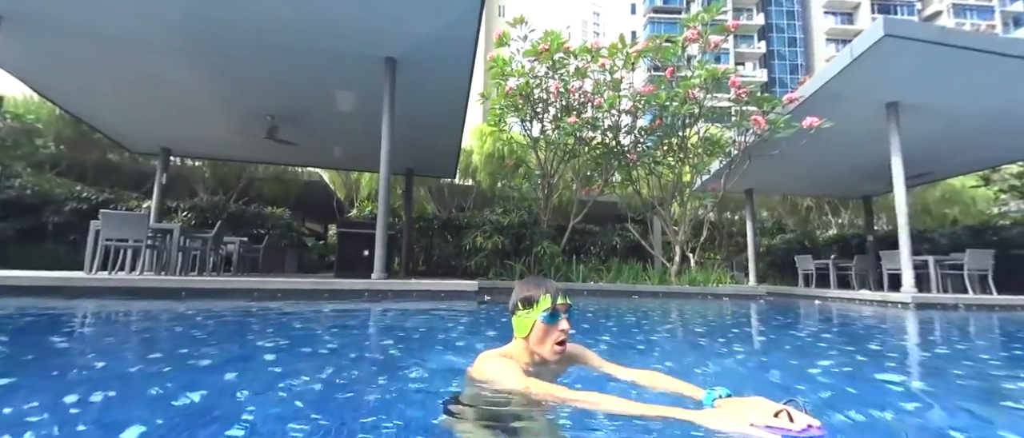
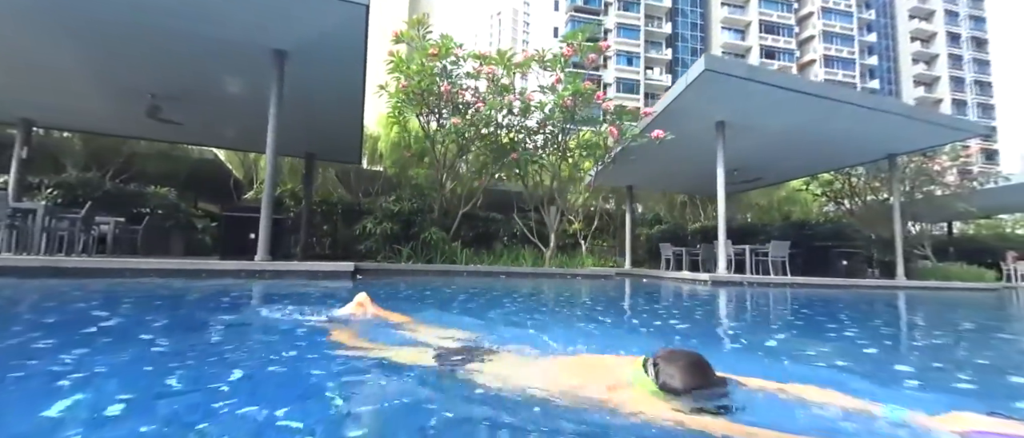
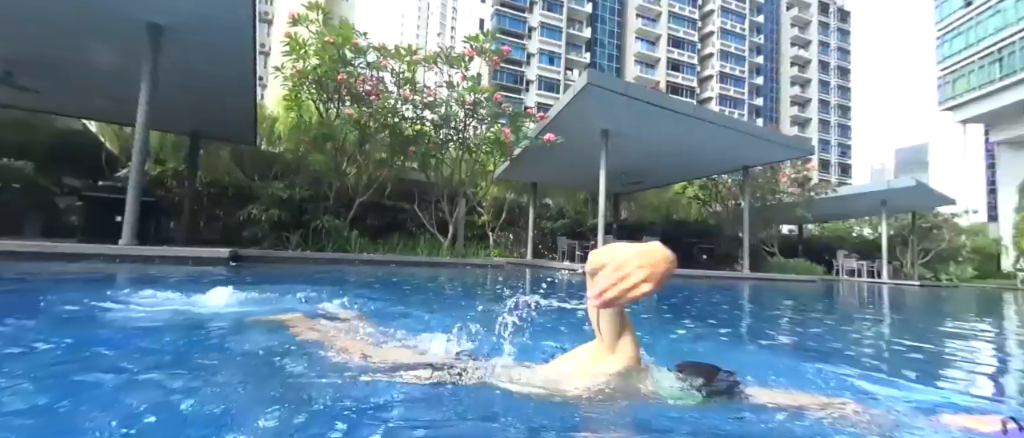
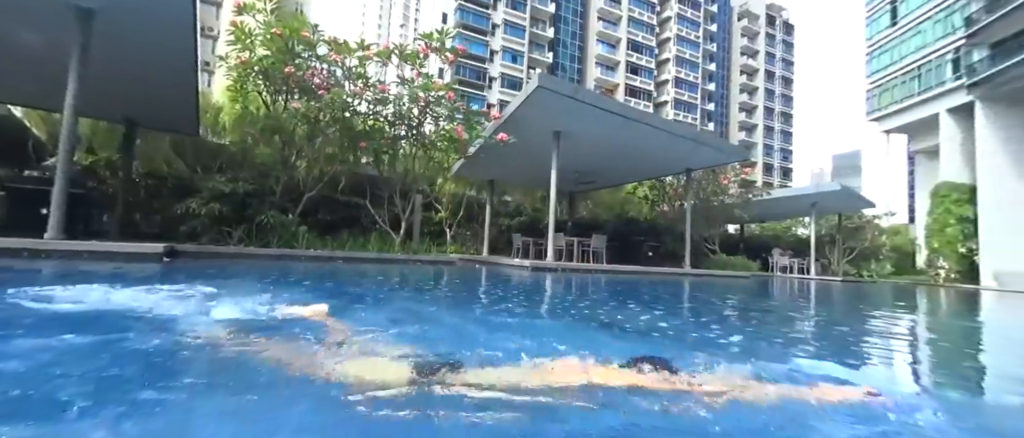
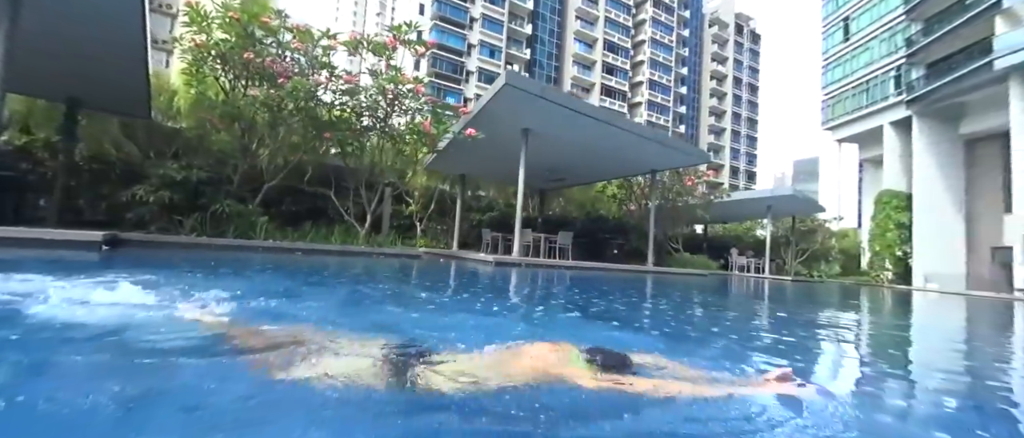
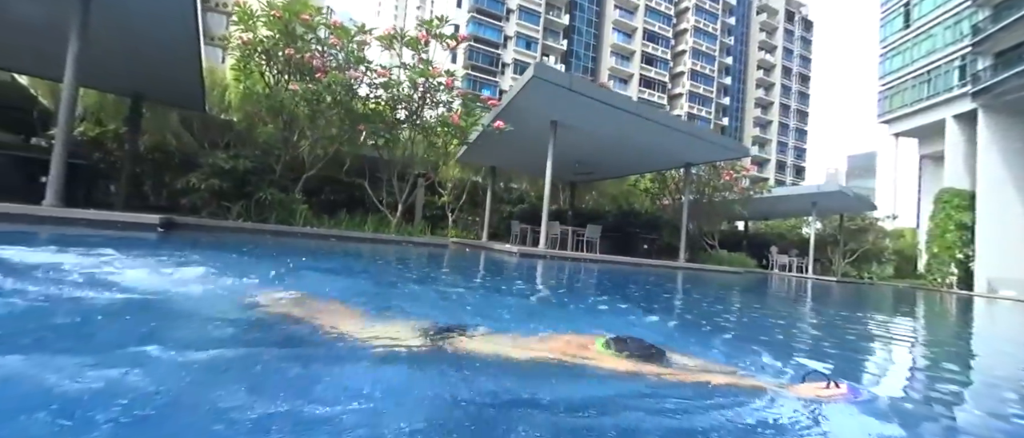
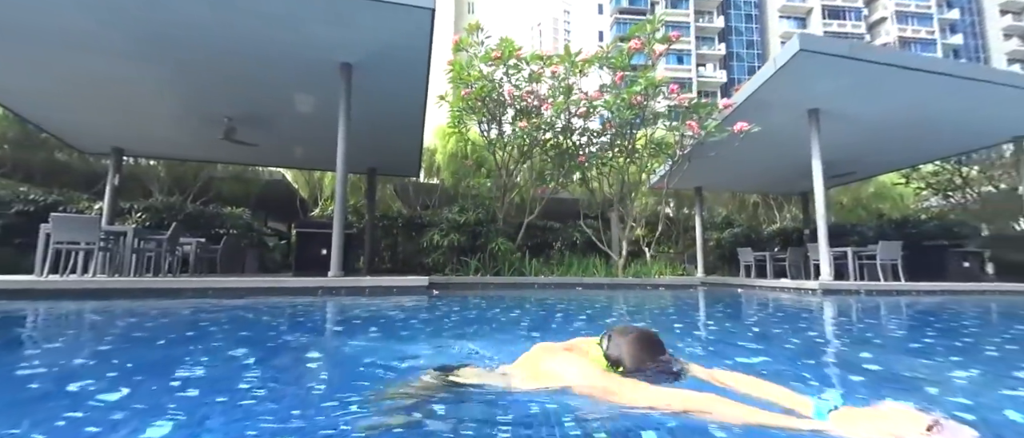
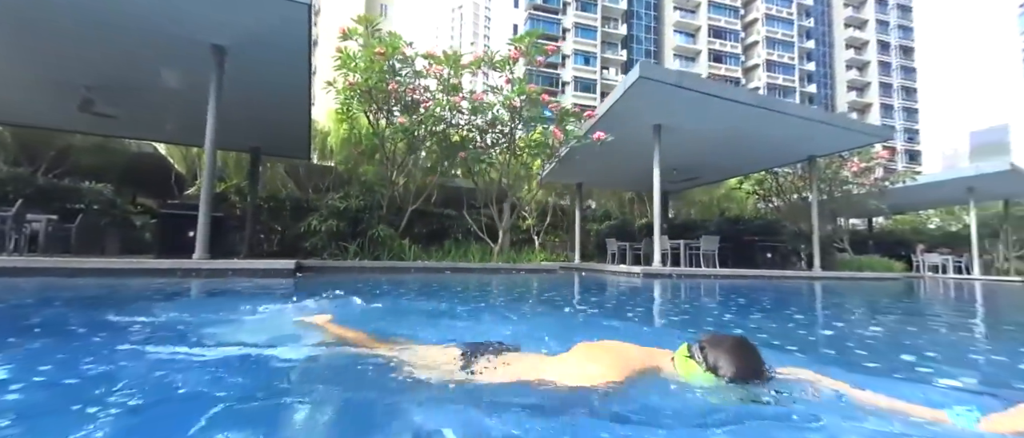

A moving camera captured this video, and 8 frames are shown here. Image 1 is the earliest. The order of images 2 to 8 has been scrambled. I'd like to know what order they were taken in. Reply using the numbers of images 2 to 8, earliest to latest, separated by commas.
7, 2, 8, 3, 4, 5, 6
